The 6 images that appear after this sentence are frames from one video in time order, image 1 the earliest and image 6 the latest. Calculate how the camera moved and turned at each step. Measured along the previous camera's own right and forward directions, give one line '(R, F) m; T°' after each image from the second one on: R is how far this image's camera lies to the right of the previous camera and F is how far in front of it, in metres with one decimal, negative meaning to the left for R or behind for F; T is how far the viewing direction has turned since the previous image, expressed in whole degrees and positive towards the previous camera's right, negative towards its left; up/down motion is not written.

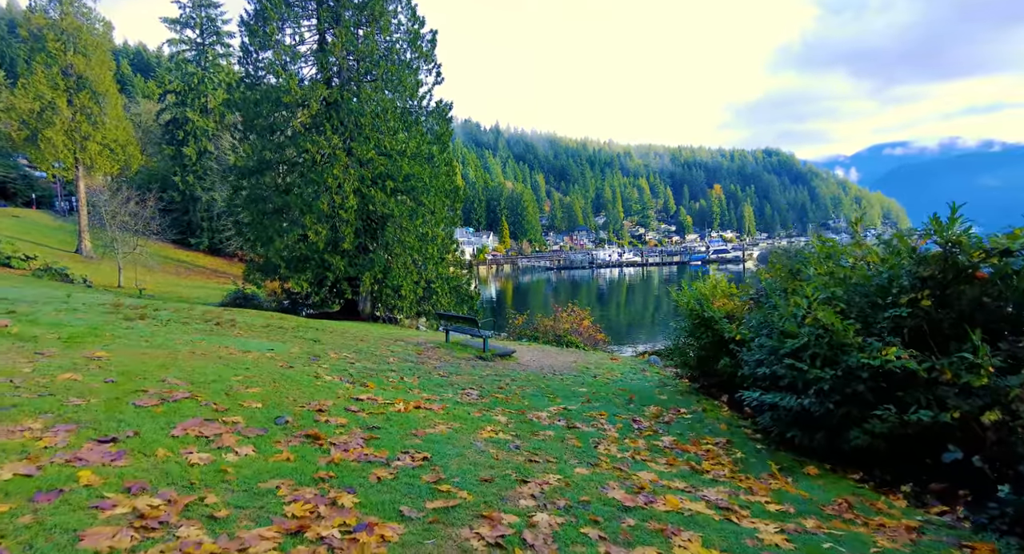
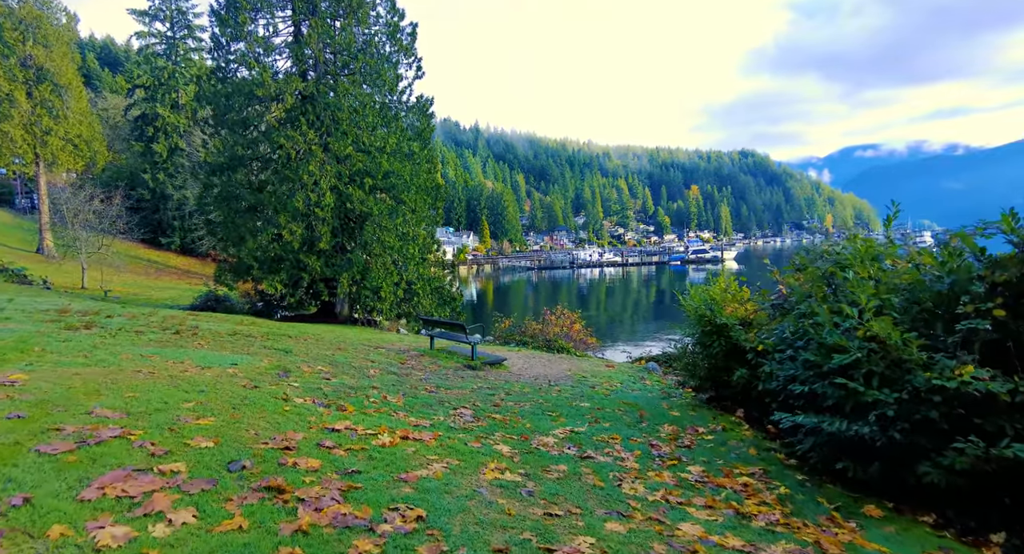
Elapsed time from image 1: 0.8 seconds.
(-0.2, +0.9) m; +2°
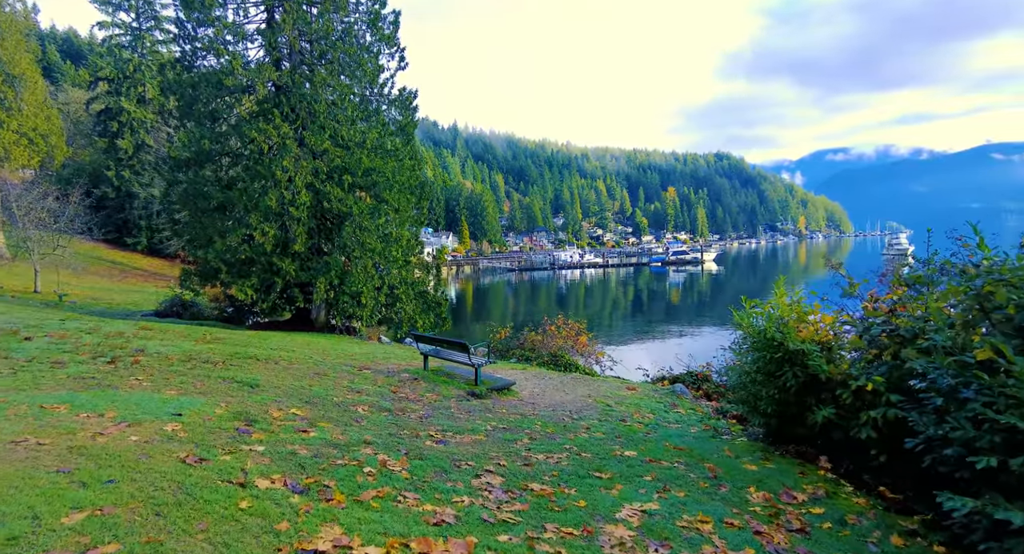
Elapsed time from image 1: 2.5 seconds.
(-0.5, +1.8) m; +2°
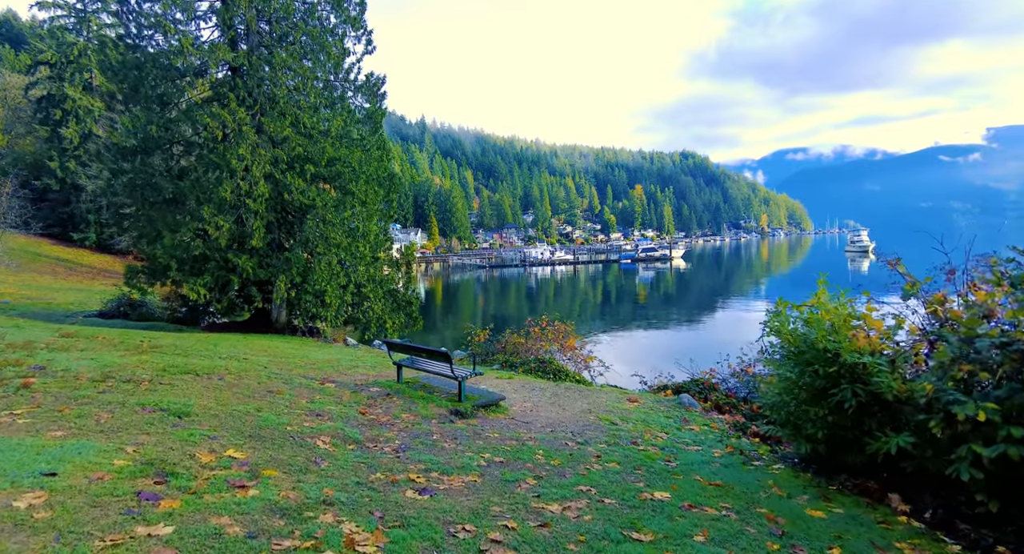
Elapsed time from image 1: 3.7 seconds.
(-0.3, +1.4) m; +3°
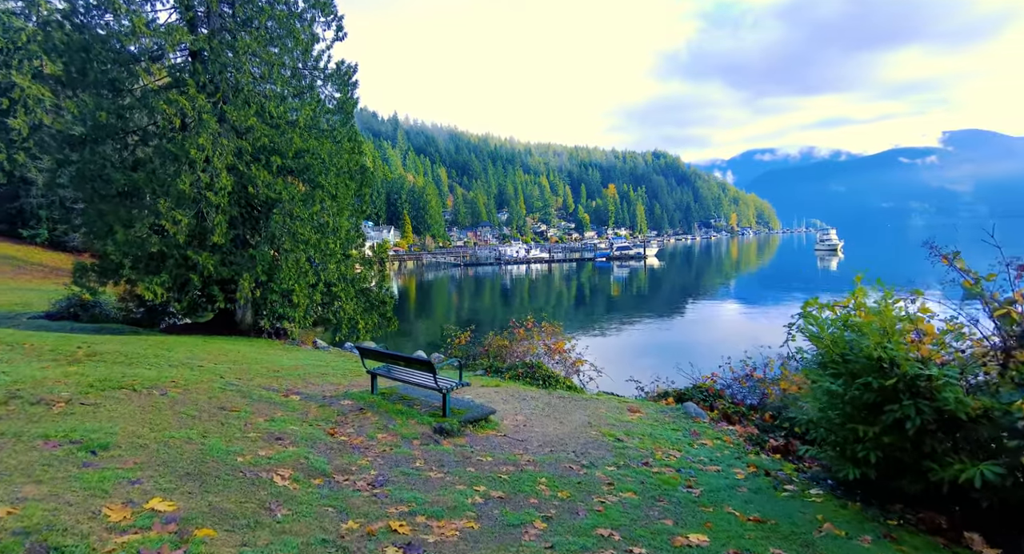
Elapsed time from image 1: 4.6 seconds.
(-0.2, +1.1) m; +2°
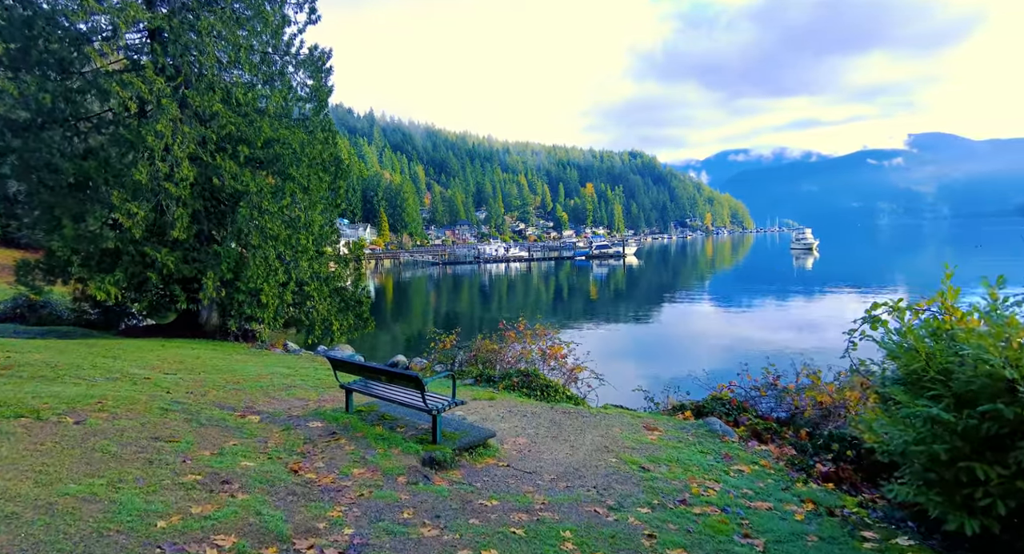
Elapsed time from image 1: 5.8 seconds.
(-0.3, +1.3) m; +2°
